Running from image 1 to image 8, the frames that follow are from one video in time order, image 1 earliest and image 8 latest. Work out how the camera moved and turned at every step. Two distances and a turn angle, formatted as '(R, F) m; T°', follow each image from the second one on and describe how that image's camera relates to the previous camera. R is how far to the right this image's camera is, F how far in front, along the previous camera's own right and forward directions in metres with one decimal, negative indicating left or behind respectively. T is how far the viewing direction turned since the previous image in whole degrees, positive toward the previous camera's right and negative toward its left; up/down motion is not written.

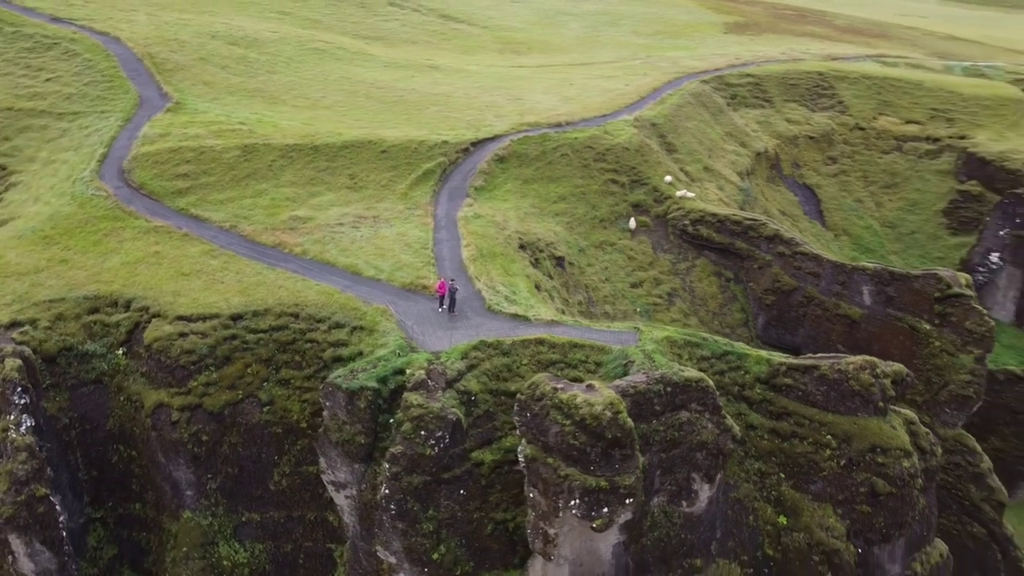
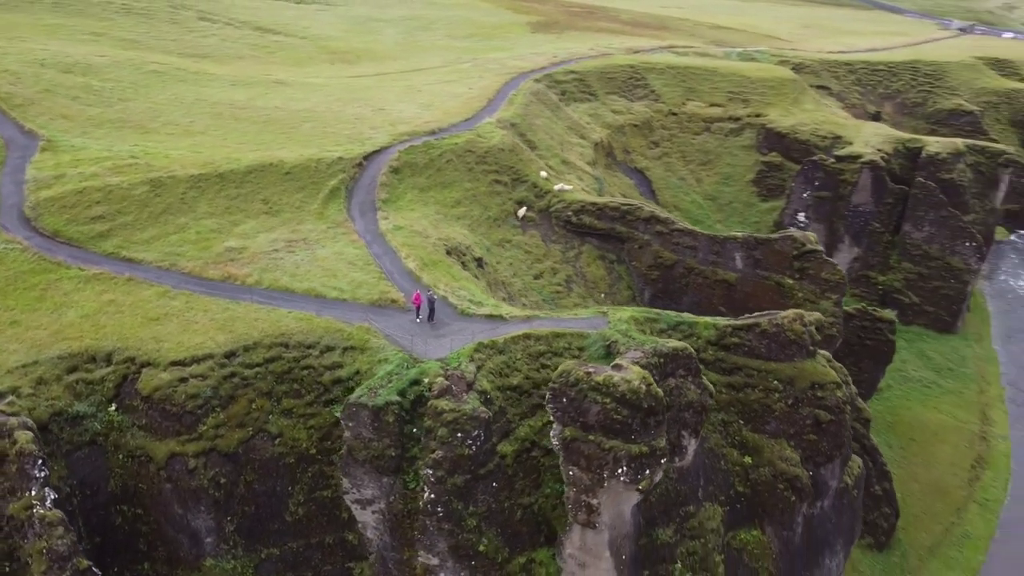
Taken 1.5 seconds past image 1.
(-6.0, -0.9) m; +15°
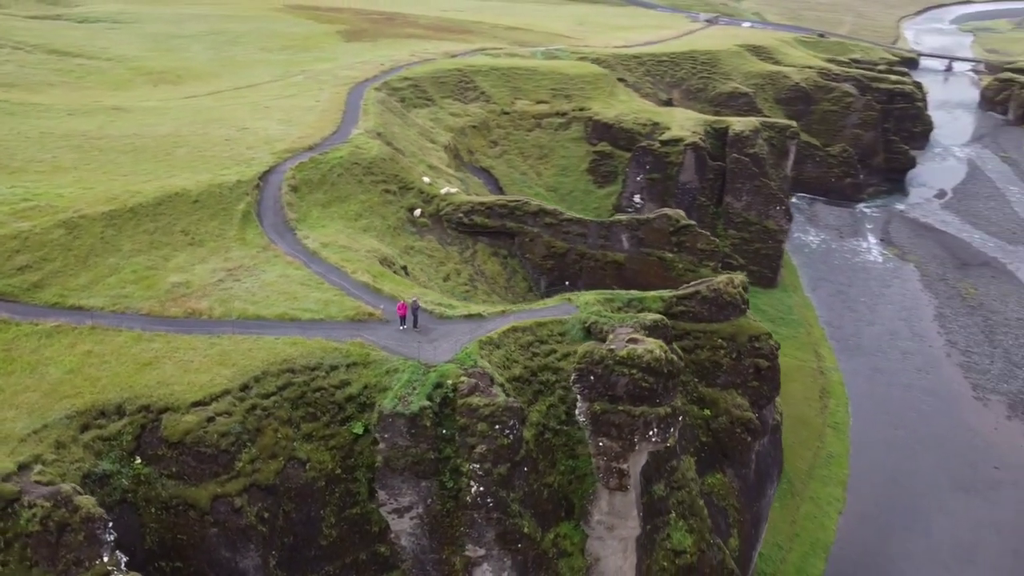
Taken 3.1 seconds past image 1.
(-6.5, -0.6) m; +15°
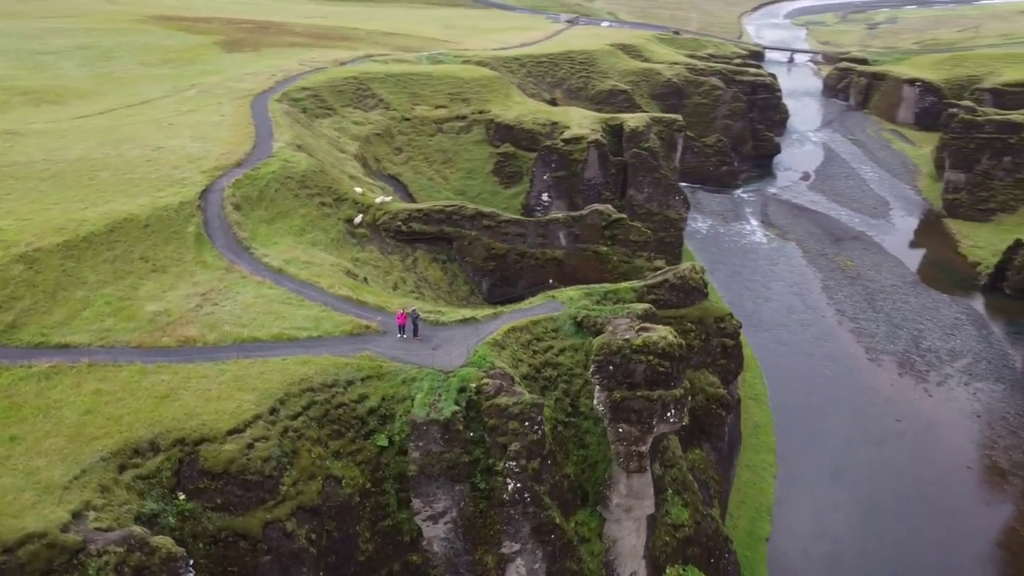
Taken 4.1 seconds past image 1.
(-4.5, -0.4) m; +9°
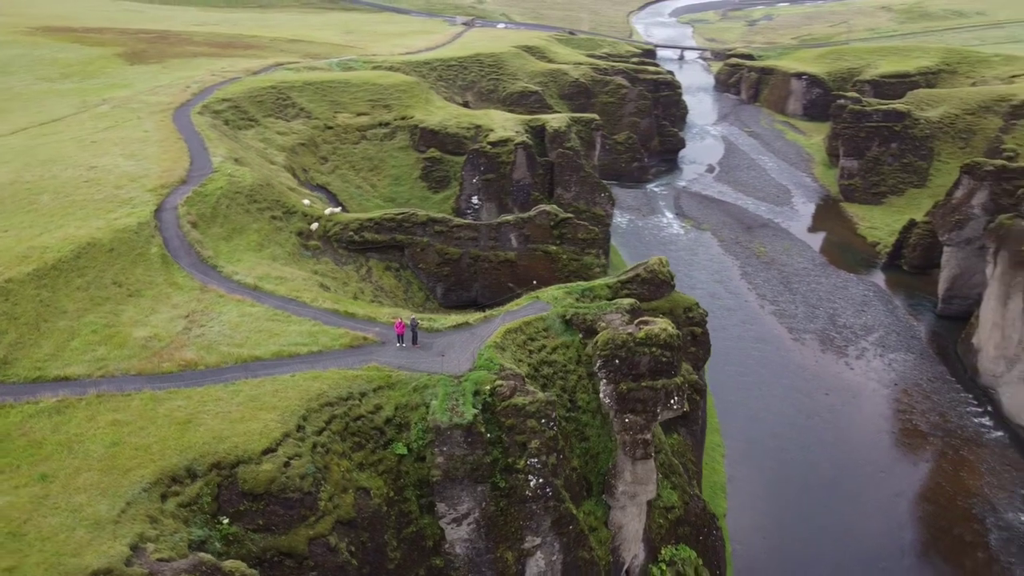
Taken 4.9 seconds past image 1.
(-3.4, -0.6) m; +7°
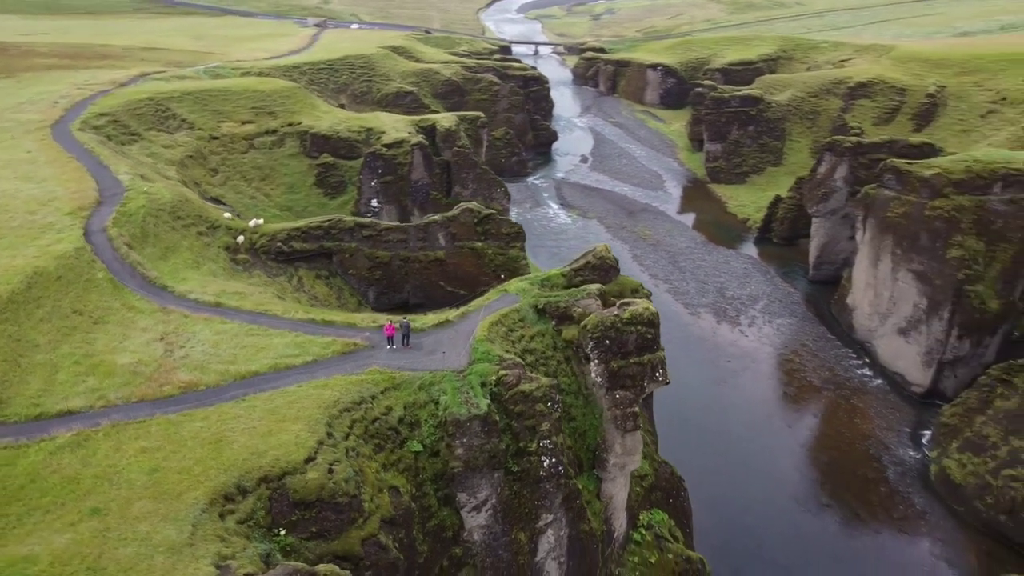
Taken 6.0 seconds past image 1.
(-4.5, -0.9) m; +10°
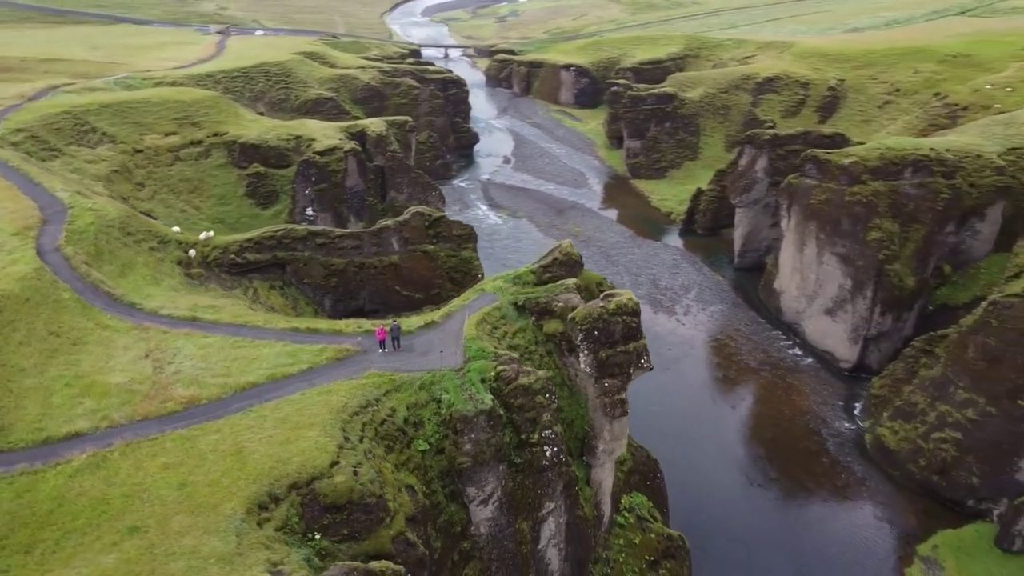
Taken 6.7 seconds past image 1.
(-2.8, -0.7) m; +6°
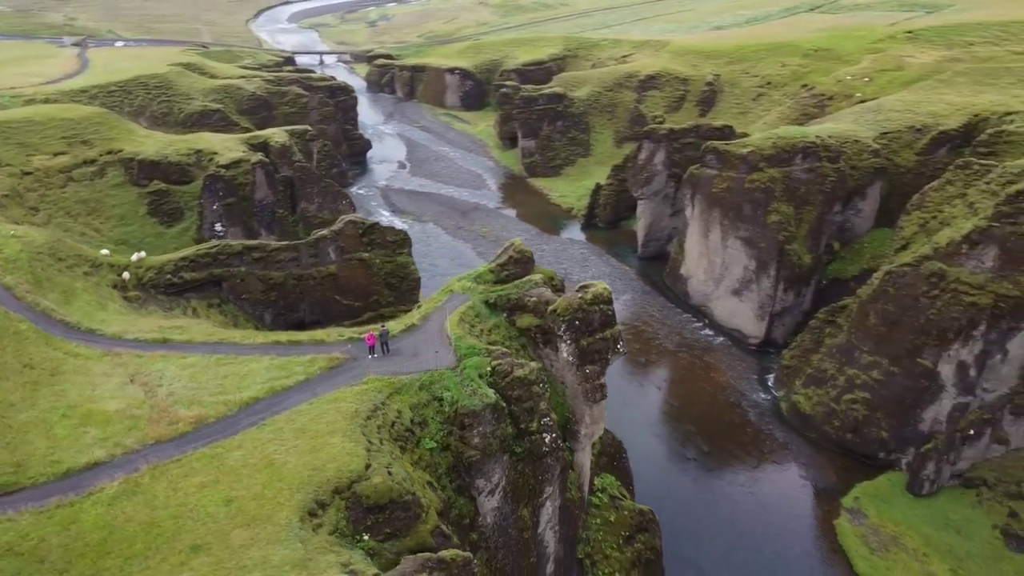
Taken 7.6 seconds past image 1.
(-3.8, -0.9) m; +9°
